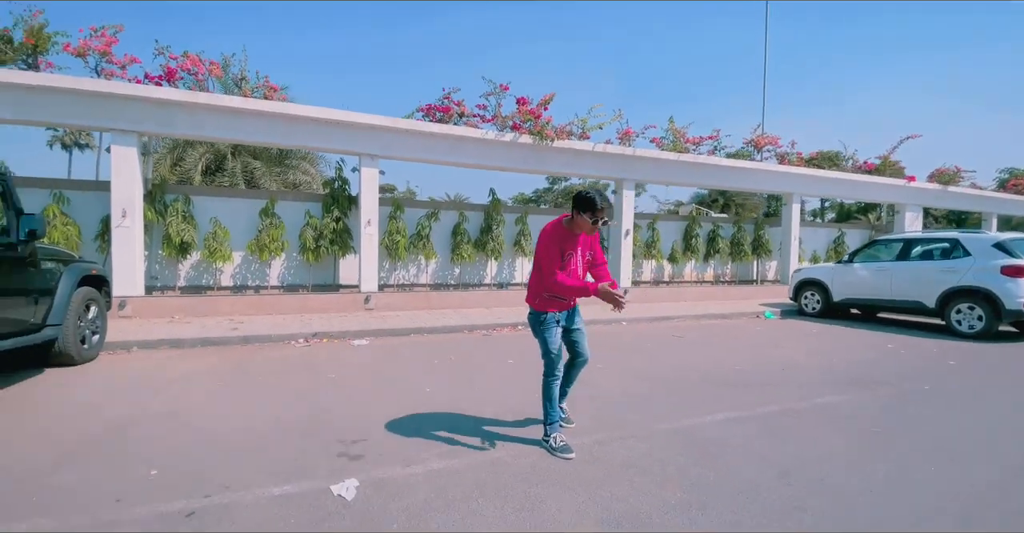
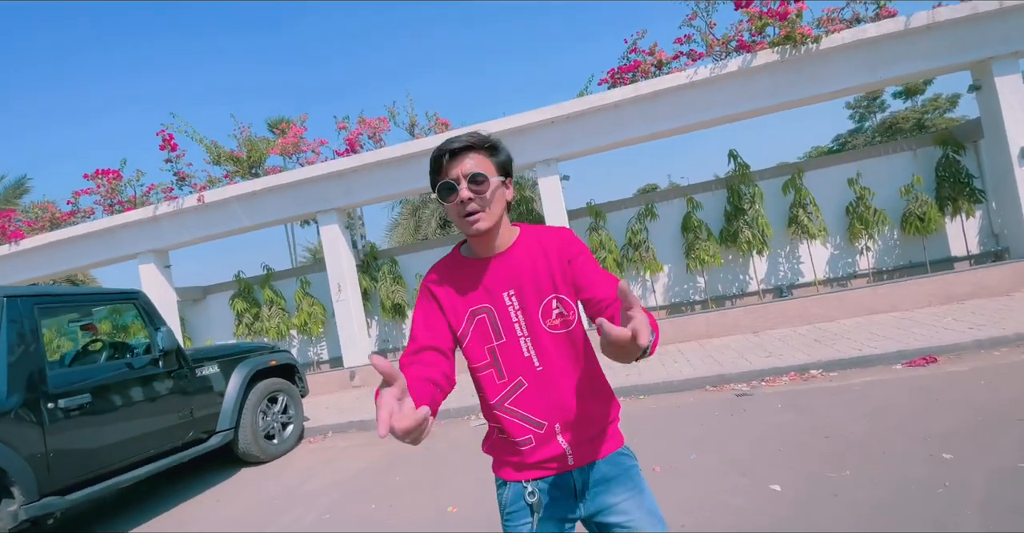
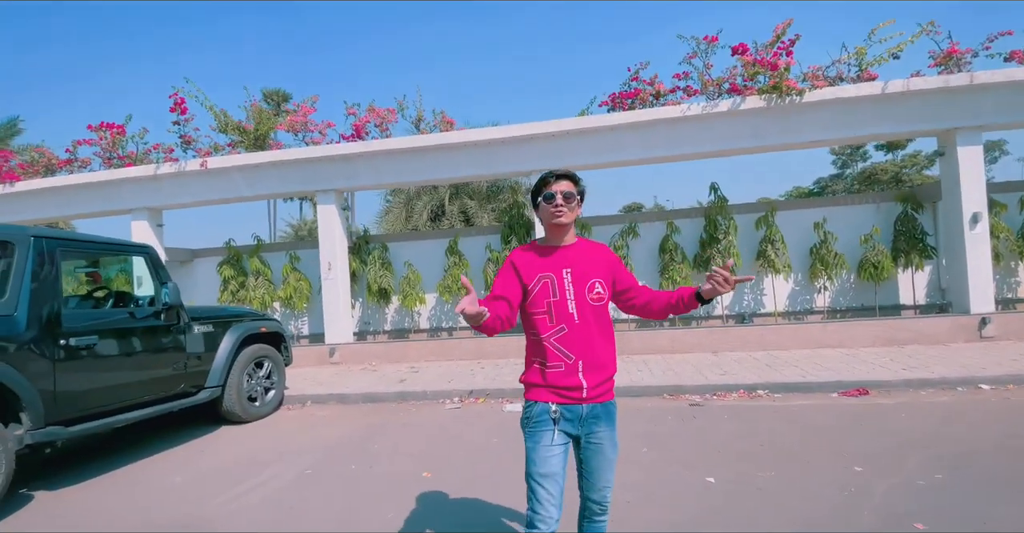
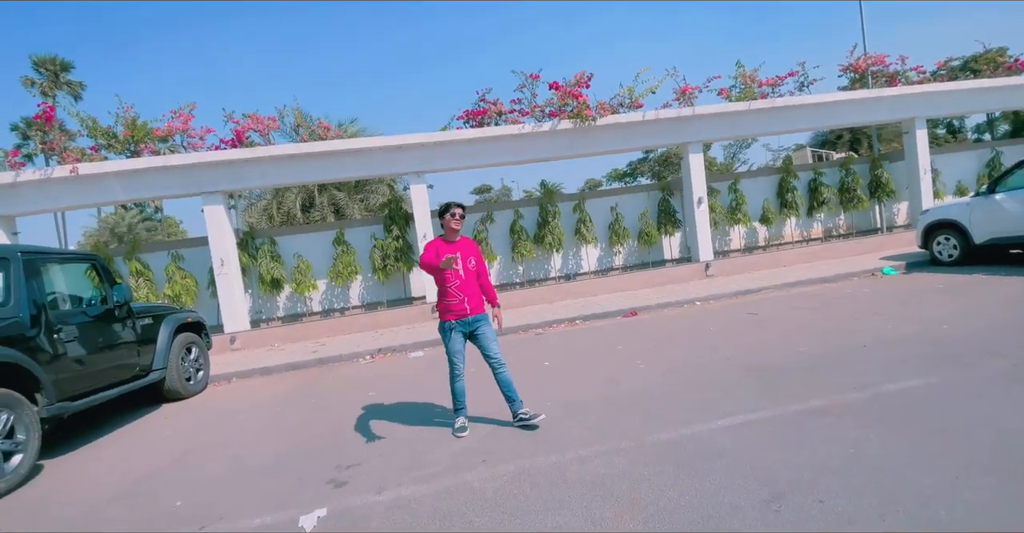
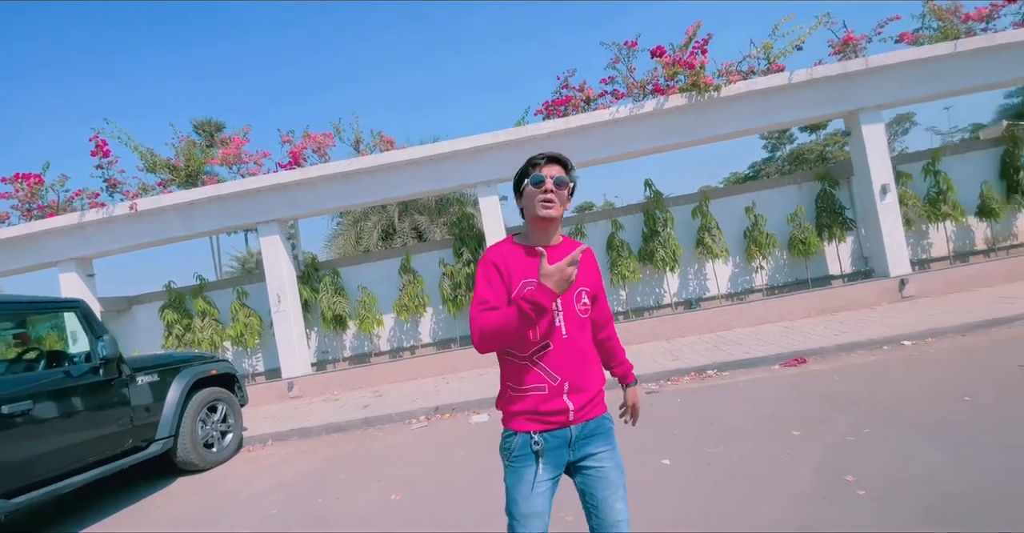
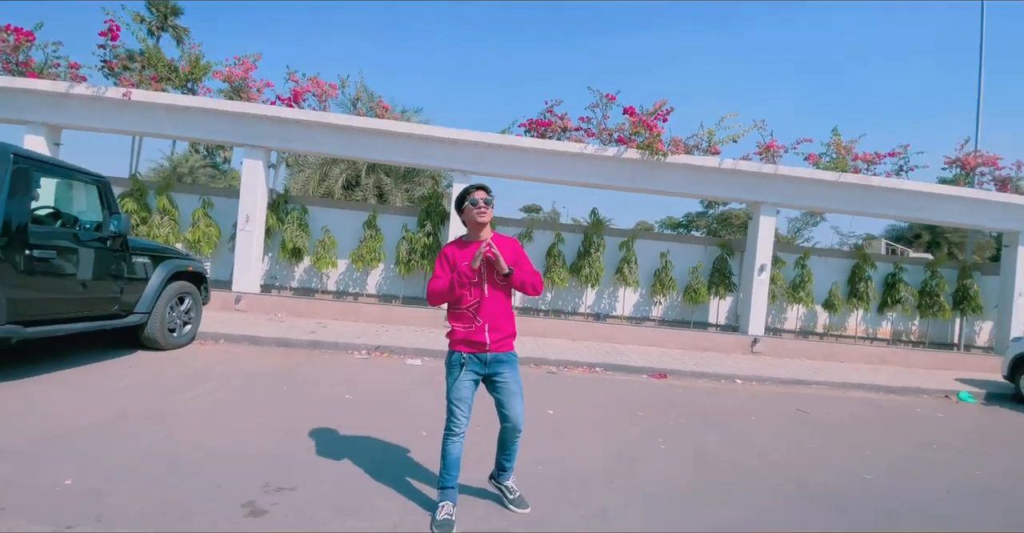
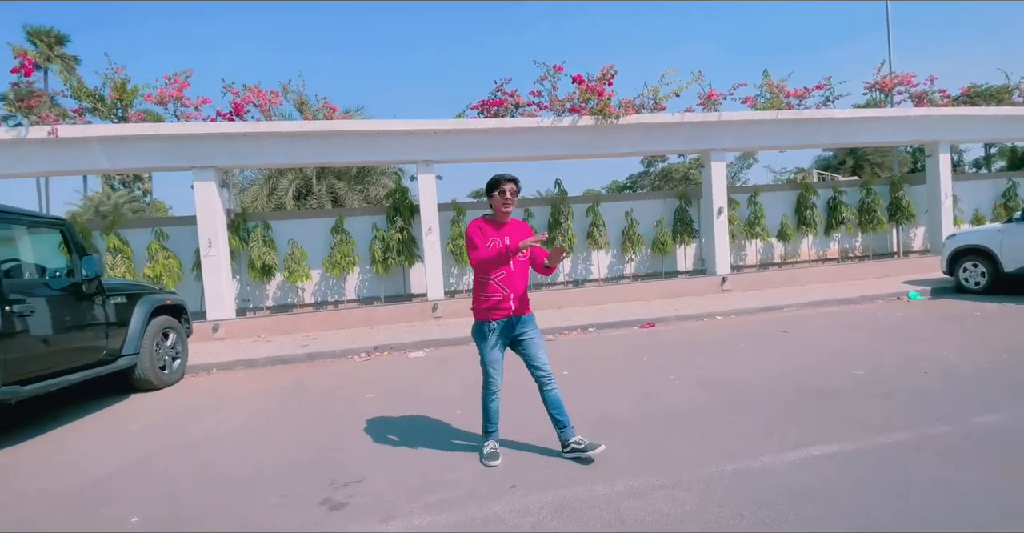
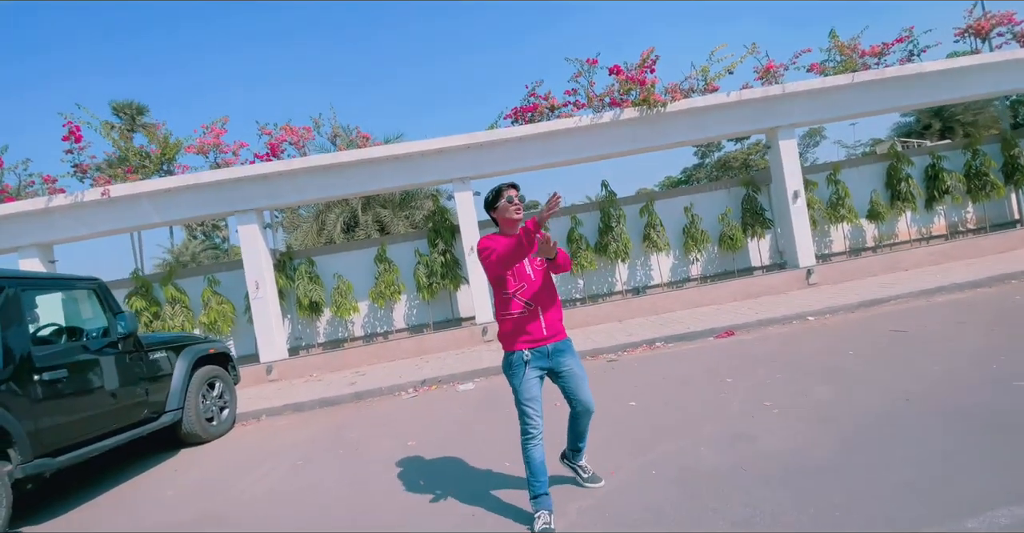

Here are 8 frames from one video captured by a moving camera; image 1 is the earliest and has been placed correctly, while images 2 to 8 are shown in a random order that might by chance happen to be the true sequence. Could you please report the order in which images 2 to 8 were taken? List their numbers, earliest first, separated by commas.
7, 8, 3, 2, 5, 6, 4
